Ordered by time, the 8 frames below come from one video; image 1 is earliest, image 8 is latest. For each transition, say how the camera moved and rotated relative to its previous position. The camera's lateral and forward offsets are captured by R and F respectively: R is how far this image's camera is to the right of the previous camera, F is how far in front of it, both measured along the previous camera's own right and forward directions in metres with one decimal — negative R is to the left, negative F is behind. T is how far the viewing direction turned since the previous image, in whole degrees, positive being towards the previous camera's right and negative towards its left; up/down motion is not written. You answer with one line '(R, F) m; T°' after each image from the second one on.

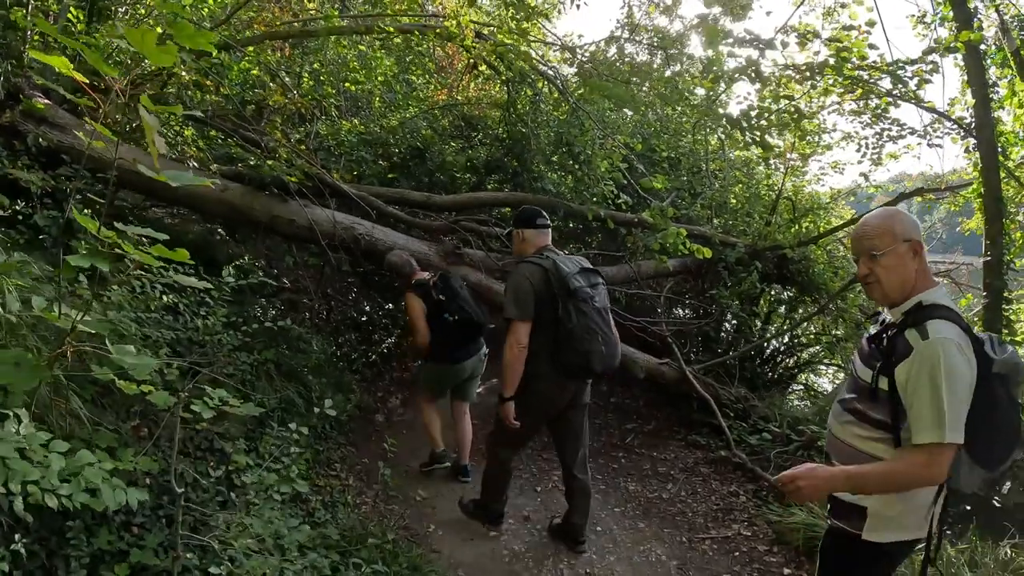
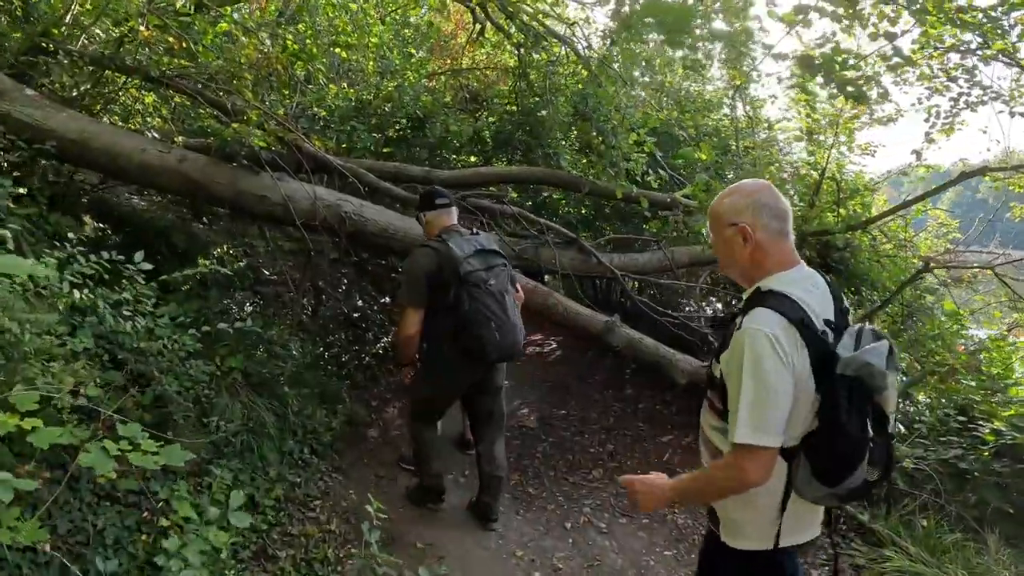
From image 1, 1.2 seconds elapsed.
(-0.1, +1.1) m; 0°
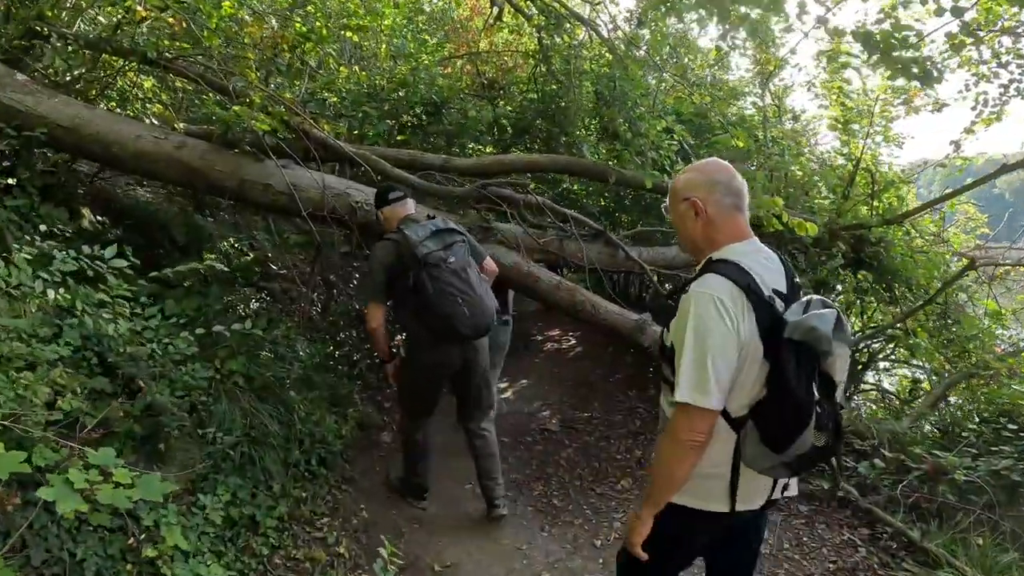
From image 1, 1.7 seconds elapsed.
(-0.1, +0.4) m; -1°
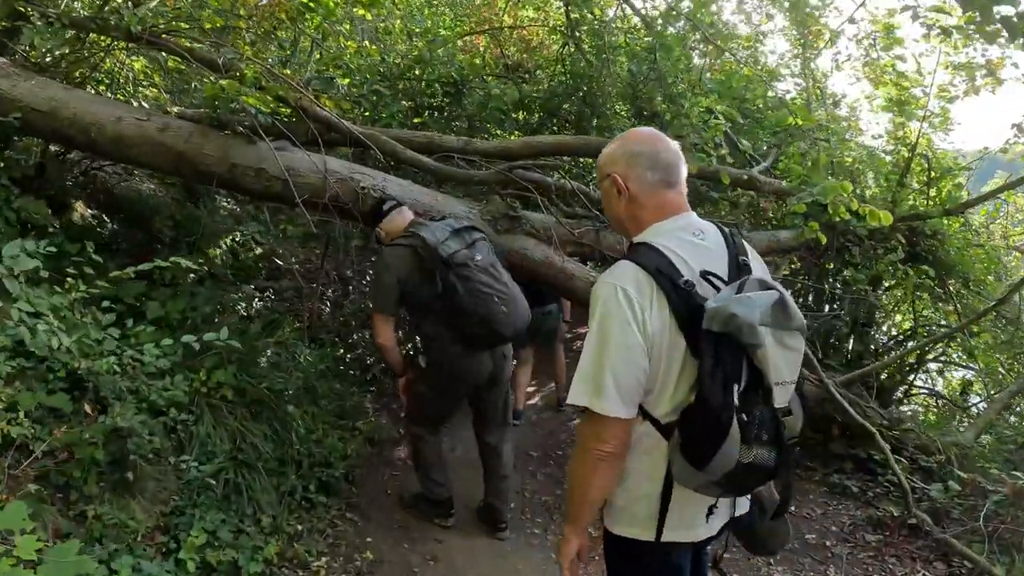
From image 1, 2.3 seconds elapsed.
(0.0, +0.6) m; -2°
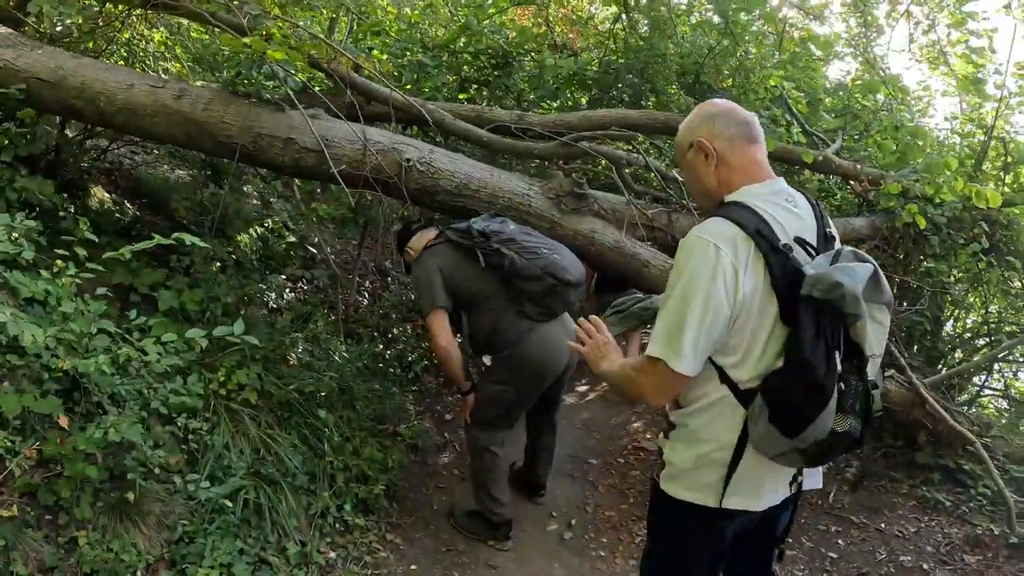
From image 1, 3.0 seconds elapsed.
(-0.1, +0.6) m; -3°
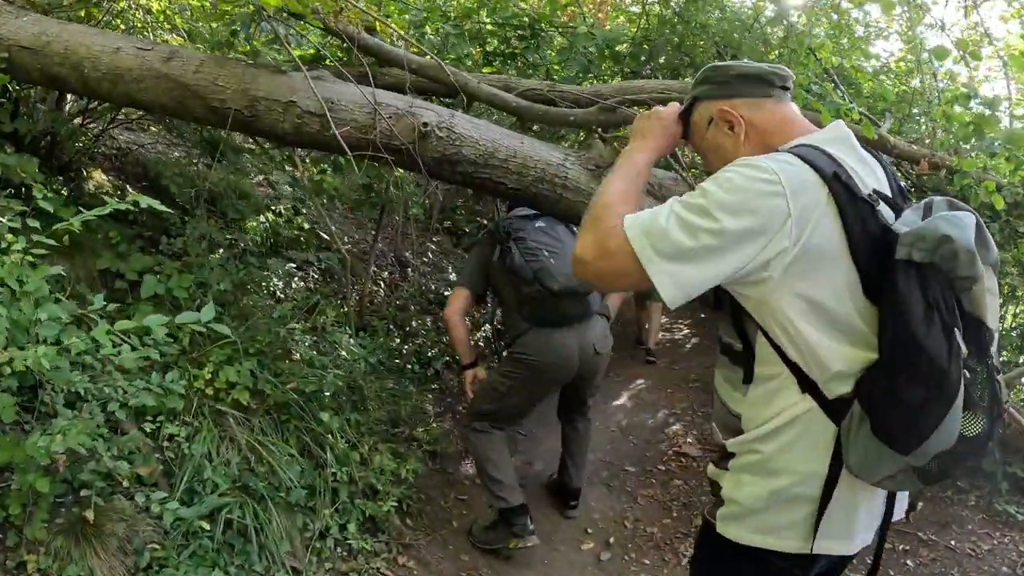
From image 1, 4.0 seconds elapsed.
(0.0, +0.4) m; -2°
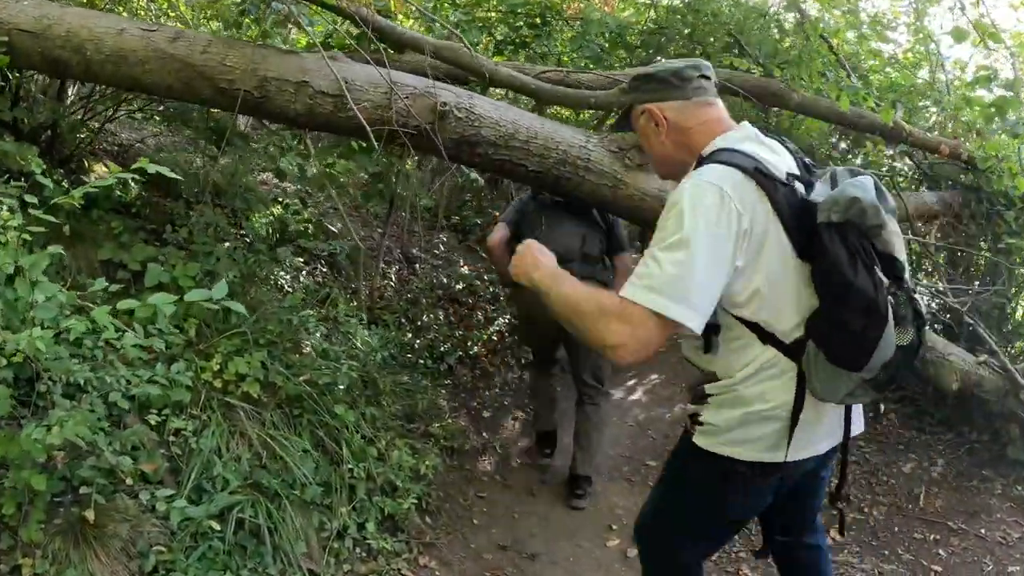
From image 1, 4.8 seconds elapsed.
(-0.1, +0.2) m; 0°
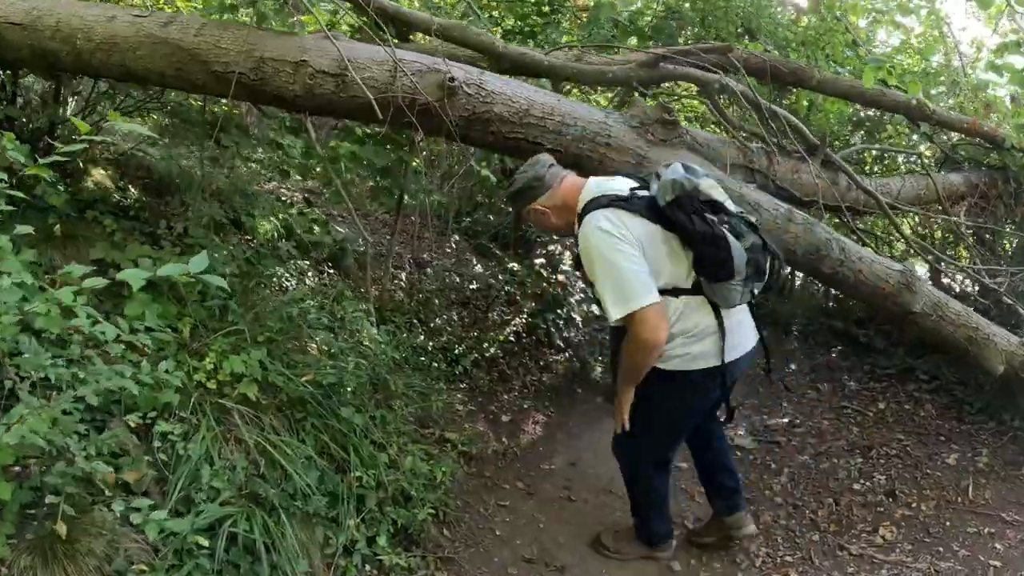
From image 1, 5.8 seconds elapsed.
(0.0, +0.2) m; -1°
